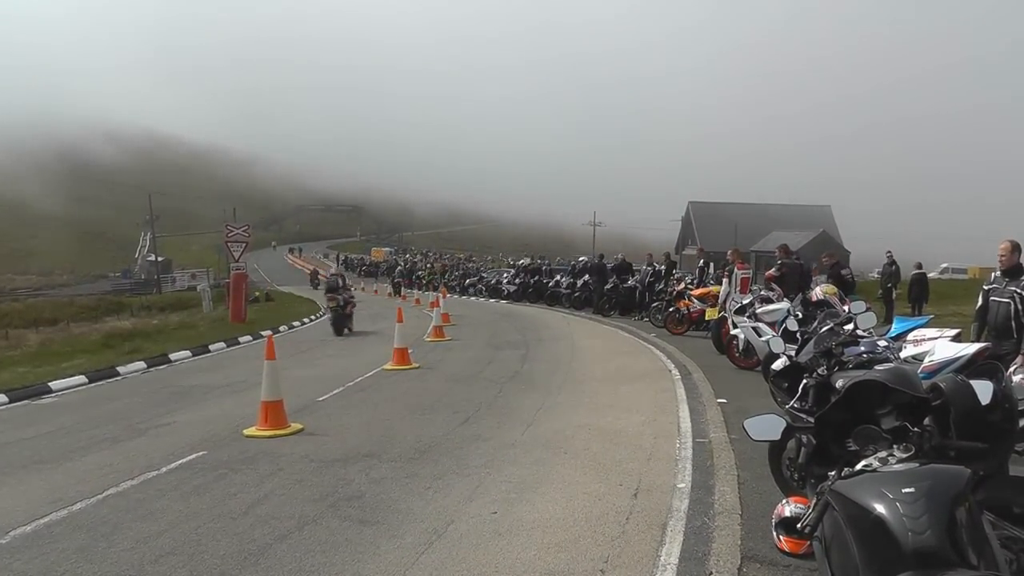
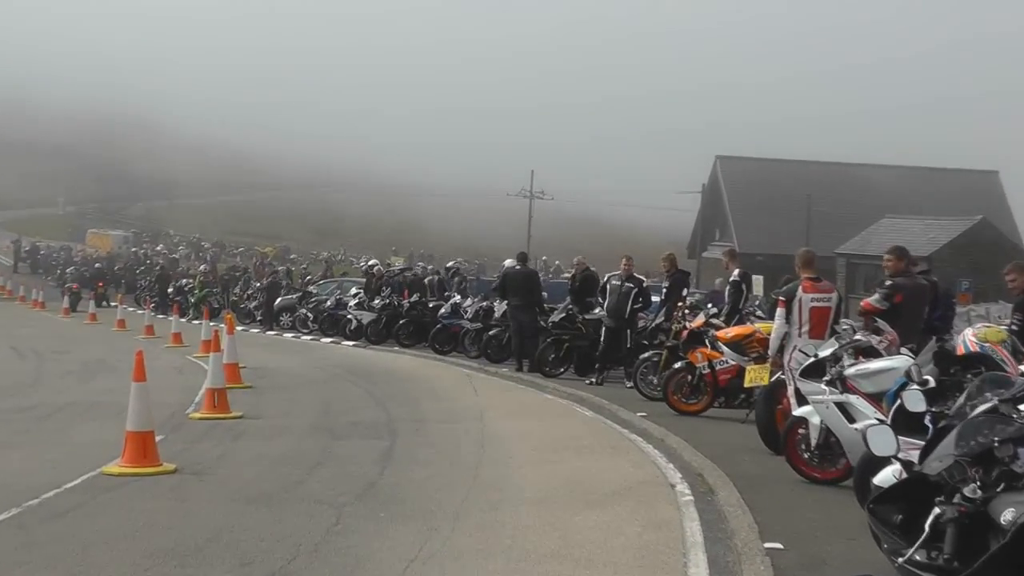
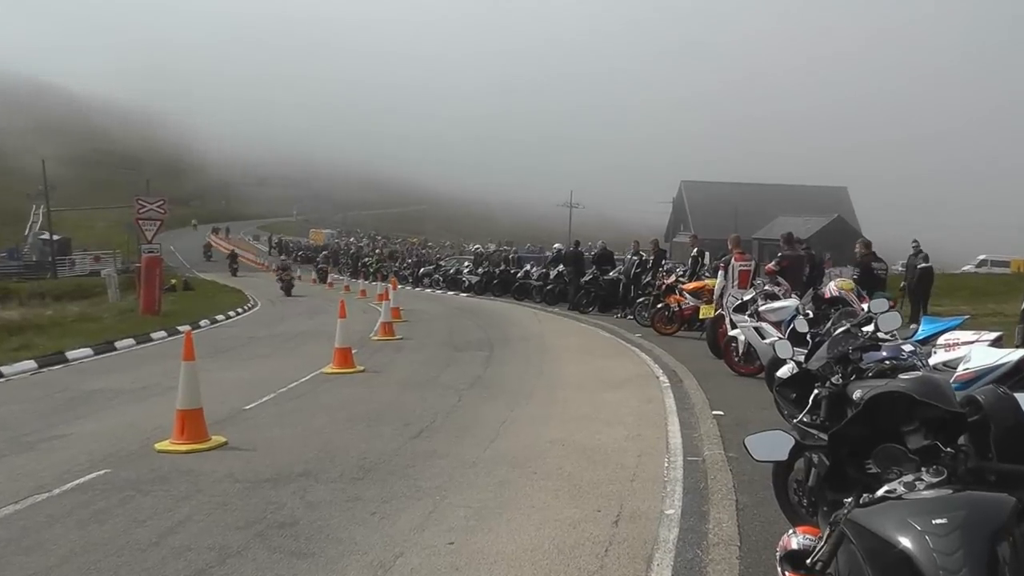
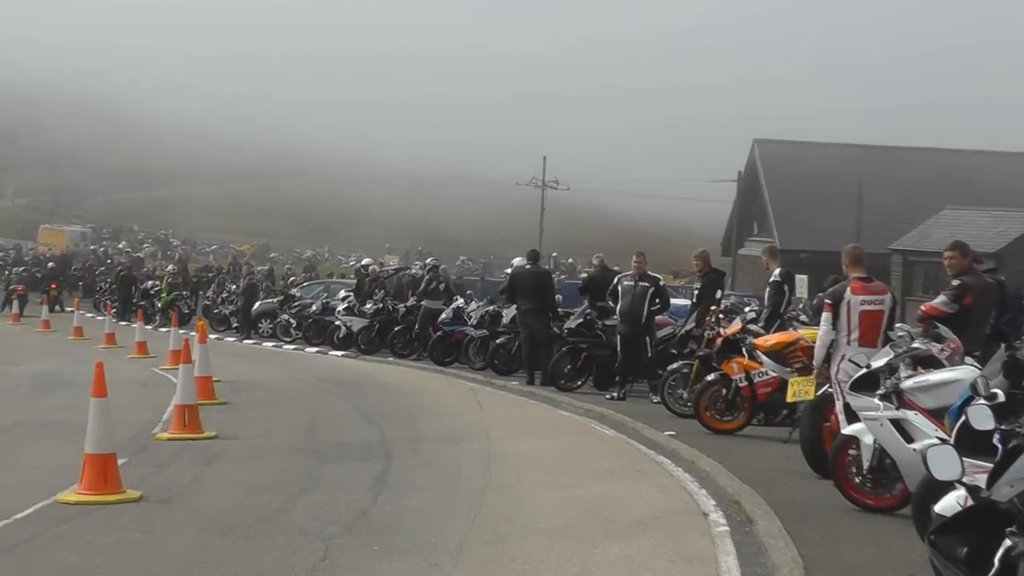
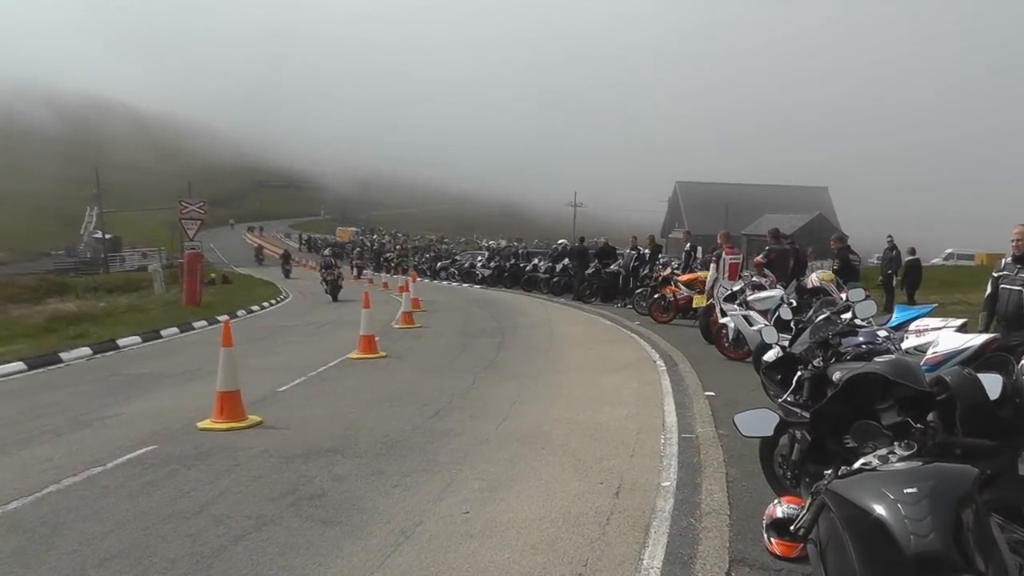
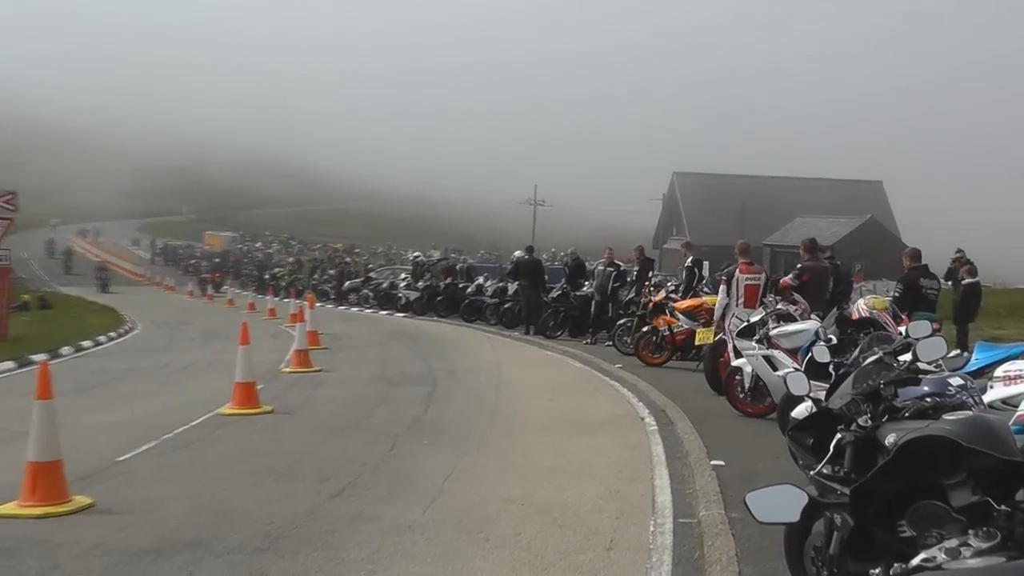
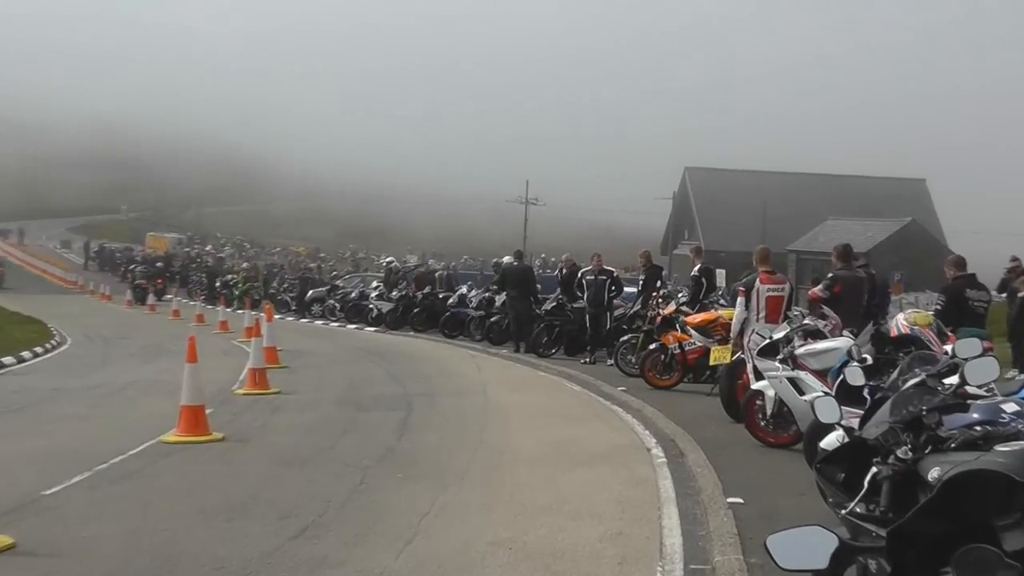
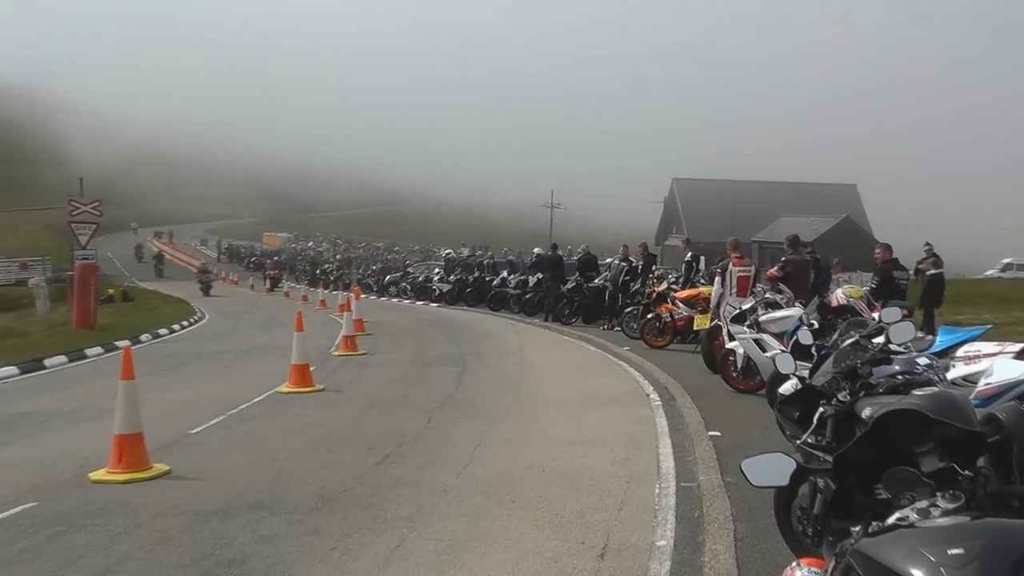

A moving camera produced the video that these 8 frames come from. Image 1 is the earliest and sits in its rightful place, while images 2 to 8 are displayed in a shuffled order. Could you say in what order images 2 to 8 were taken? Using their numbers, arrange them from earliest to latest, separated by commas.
5, 3, 8, 6, 7, 2, 4
